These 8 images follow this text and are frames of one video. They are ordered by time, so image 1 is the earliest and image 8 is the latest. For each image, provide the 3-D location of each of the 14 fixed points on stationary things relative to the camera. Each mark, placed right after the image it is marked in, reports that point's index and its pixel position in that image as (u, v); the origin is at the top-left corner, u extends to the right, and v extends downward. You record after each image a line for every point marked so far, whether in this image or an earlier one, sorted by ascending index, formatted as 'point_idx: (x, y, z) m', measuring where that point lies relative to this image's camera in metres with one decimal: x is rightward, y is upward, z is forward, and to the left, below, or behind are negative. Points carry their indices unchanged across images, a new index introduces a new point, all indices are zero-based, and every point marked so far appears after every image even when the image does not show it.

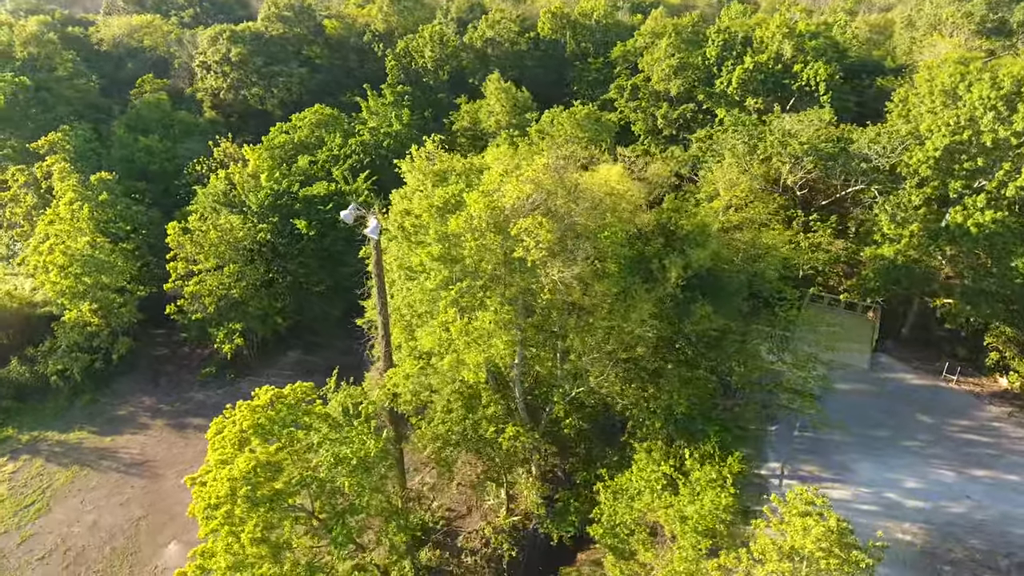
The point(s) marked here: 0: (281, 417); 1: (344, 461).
0: (-5.8, -3.2, +16.2) m
1: (-4.3, -4.2, +15.7) m
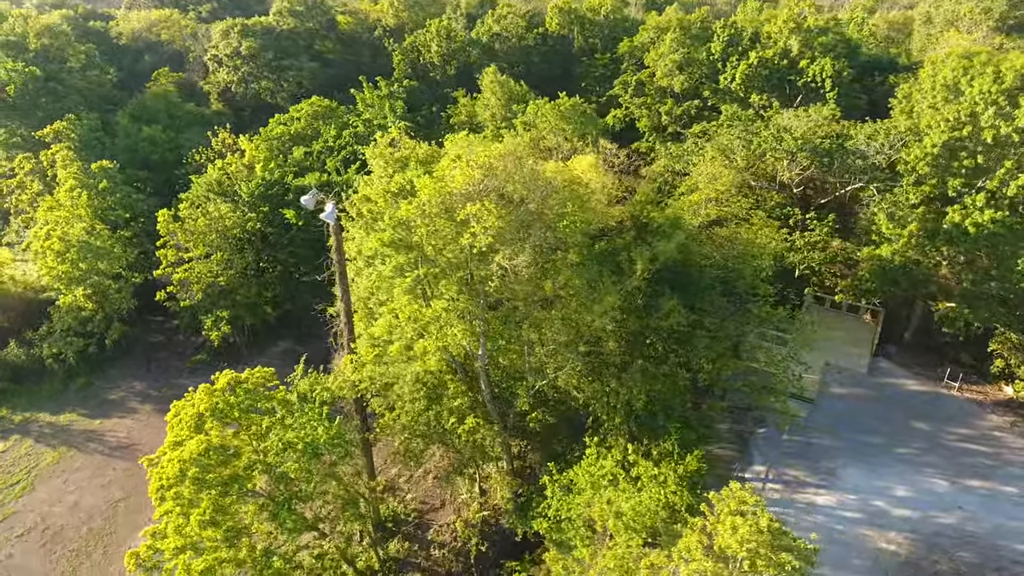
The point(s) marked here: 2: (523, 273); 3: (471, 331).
0: (-6.9, -2.8, +16.2) m
1: (-5.4, -3.8, +15.6) m
2: (-0.6, +0.5, +16.5) m
3: (-1.2, -1.0, +16.2) m
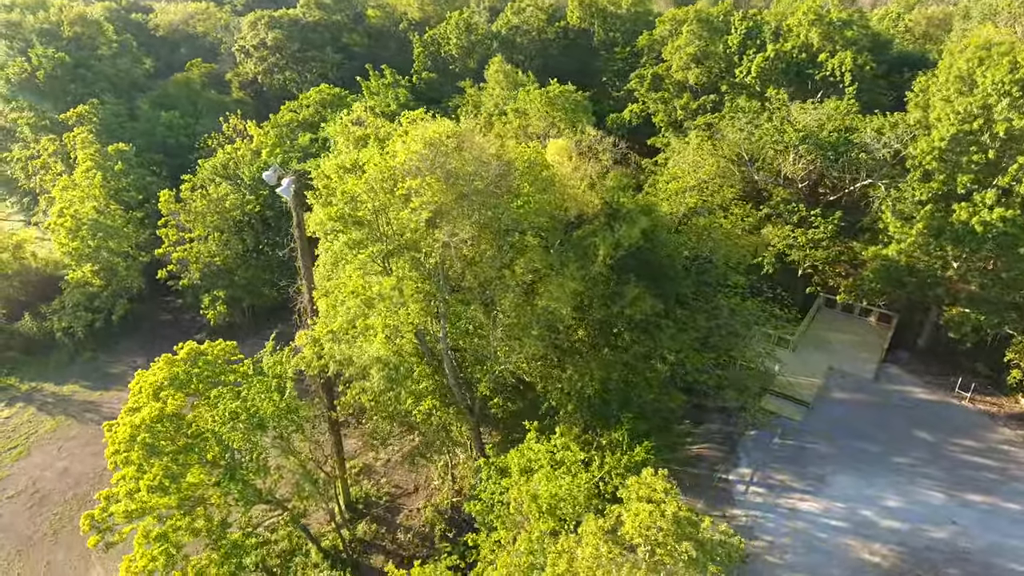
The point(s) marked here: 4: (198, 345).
0: (-8.0, -2.1, +16.4) m
1: (-6.6, -3.1, +15.8) m
2: (-1.6, +1.0, +16.4) m
3: (-2.3, -0.5, +16.1) m
4: (-8.3, -1.5, +16.9) m
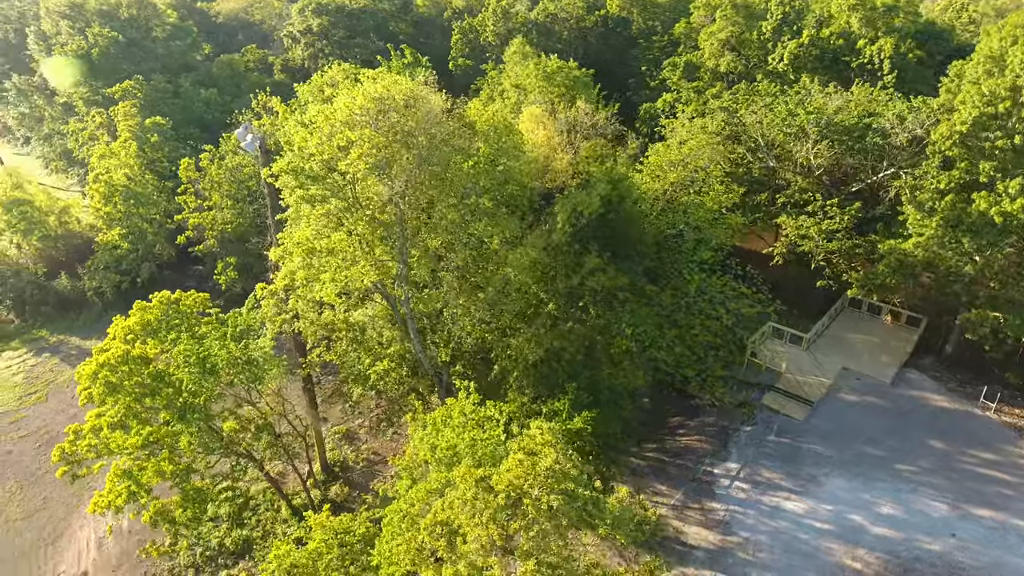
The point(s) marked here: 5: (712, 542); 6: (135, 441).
0: (-9.1, -0.8, +17.1) m
1: (-7.8, -1.9, +16.2) m
2: (-2.6, +2.0, +16.4) m
3: (-3.4, +0.5, +16.2) m
4: (-9.3, -0.2, +17.6) m
5: (+5.9, -7.5, +19.1) m
6: (-8.9, -3.7, +15.6) m
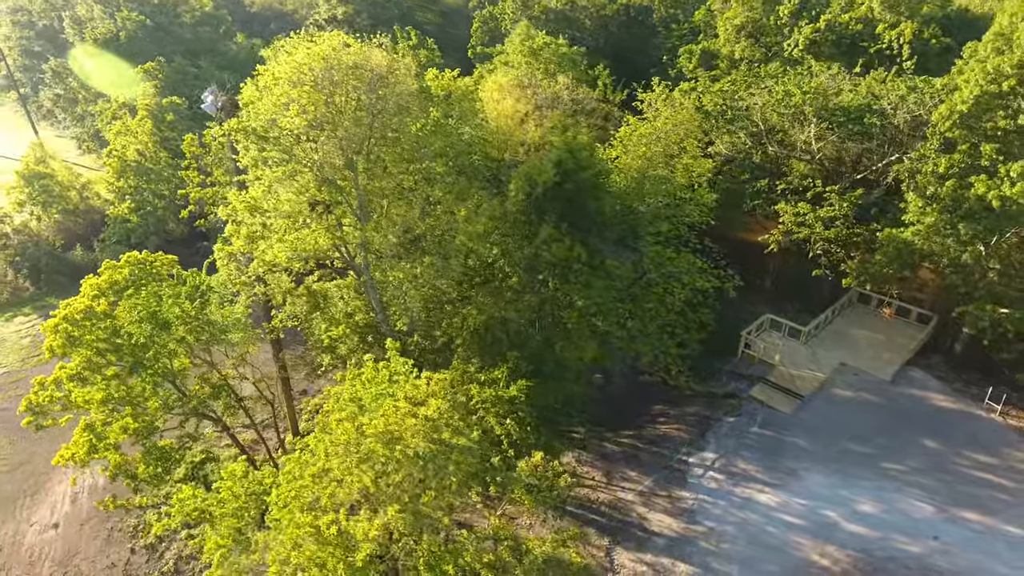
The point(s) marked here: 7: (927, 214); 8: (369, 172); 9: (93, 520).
0: (-10.2, +0.3, +17.4) m
1: (-9.0, -0.9, +16.5) m
2: (-3.7, +2.9, +16.3) m
3: (-4.6, +1.4, +16.2) m
4: (-10.4, +0.9, +18.0) m
5: (+4.7, -6.9, +18.4) m
6: (-10.3, -2.7, +16.0) m
7: (+12.8, +2.3, +19.8) m
8: (-3.7, +3.0, +16.3) m
9: (-12.6, -7.0, +19.4) m
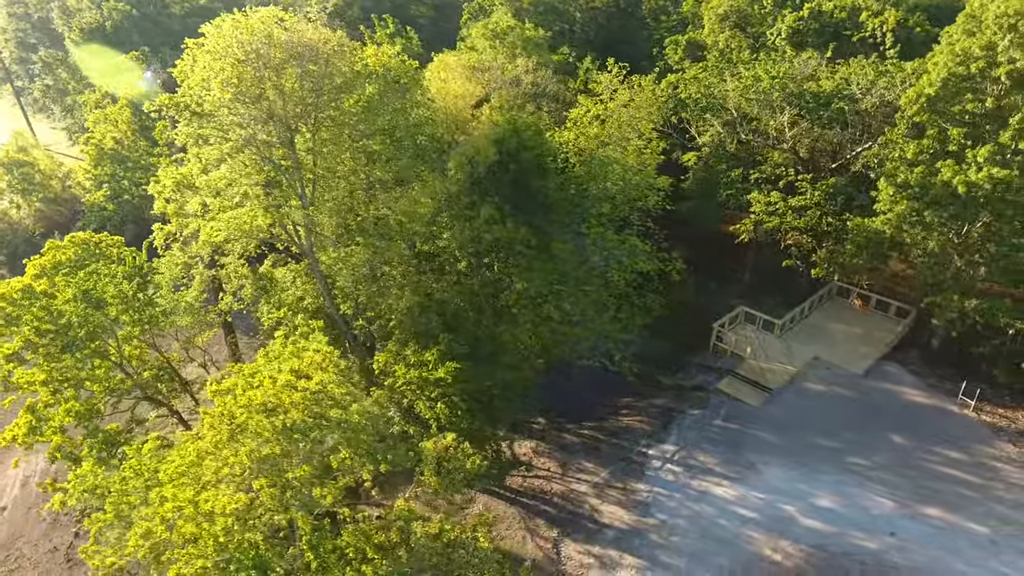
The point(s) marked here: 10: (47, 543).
0: (-11.6, +0.8, +17.2) m
1: (-10.5, -0.3, +16.3) m
2: (-5.1, +3.3, +16.0) m
3: (-6.0, +1.9, +15.9) m
4: (-11.8, +1.4, +17.8) m
5: (+3.2, -6.6, +18.0) m
6: (-11.7, -2.1, +15.8) m
7: (+11.4, +2.6, +19.2) m
8: (-5.1, +3.5, +16.0) m
9: (-14.1, -6.4, +19.3) m
10: (-13.1, -7.2, +18.1) m
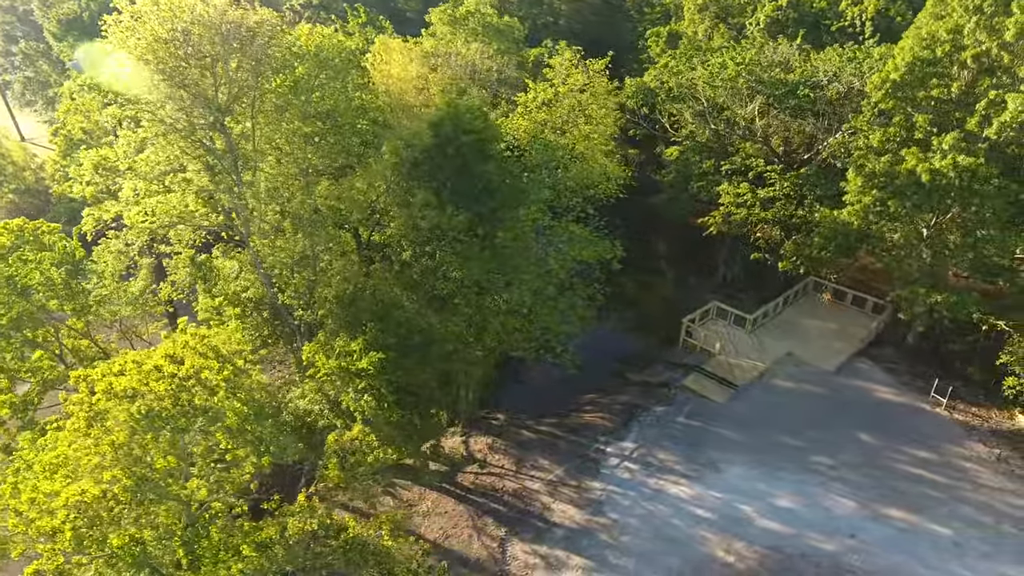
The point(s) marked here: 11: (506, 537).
0: (-13.0, +1.2, +16.8) m
1: (-11.9, 0.0, +15.9) m
2: (-6.5, +3.6, +15.5) m
3: (-7.4, +2.1, +15.4) m
4: (-13.2, +1.7, +17.3) m
5: (+1.7, -6.3, +17.4) m
6: (-13.2, -1.8, +15.3) m
7: (+10.1, +2.8, +18.6) m
8: (-6.5, +3.7, +15.5) m
9: (-15.5, -6.1, +18.8) m
10: (-14.5, -6.8, +17.7) m
11: (-0.2, -6.7, +17.3) m
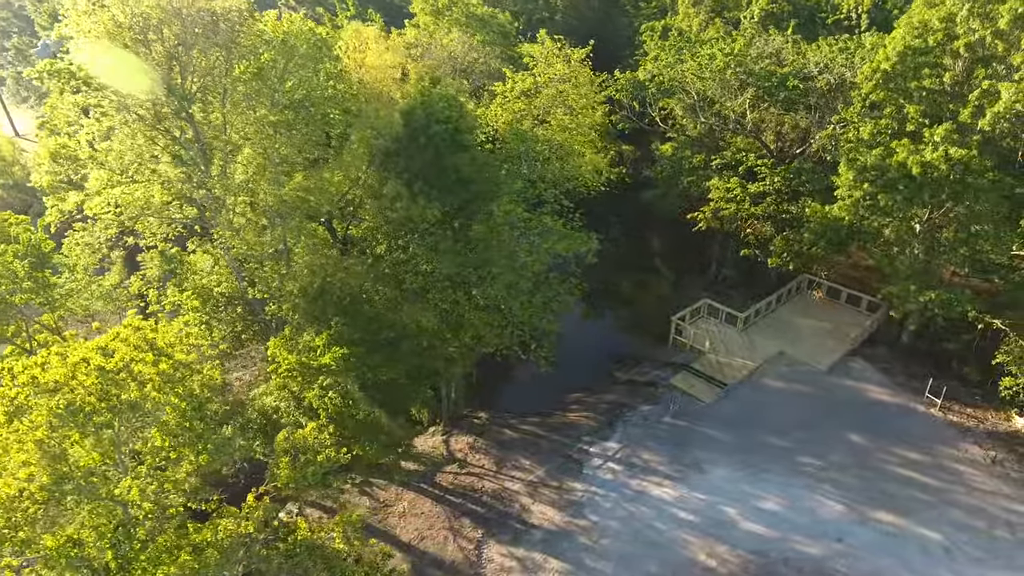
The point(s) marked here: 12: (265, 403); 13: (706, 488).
0: (-13.6, +1.3, +16.4) m
1: (-12.5, +0.1, +15.5) m
2: (-7.1, +3.8, +15.1) m
3: (-8.0, +2.3, +15.0) m
4: (-13.8, +1.9, +16.9) m
5: (+1.1, -6.2, +16.9) m
6: (-13.8, -1.6, +14.9) m
7: (+9.5, +2.9, +18.0) m
8: (-7.1, +3.9, +15.1) m
9: (-16.1, -5.9, +18.4) m
10: (-15.1, -6.7, +17.3) m
11: (-0.8, -6.5, +16.8) m
12: (-4.9, -2.3, +12.7) m
13: (+5.4, -5.5, +17.7) m
